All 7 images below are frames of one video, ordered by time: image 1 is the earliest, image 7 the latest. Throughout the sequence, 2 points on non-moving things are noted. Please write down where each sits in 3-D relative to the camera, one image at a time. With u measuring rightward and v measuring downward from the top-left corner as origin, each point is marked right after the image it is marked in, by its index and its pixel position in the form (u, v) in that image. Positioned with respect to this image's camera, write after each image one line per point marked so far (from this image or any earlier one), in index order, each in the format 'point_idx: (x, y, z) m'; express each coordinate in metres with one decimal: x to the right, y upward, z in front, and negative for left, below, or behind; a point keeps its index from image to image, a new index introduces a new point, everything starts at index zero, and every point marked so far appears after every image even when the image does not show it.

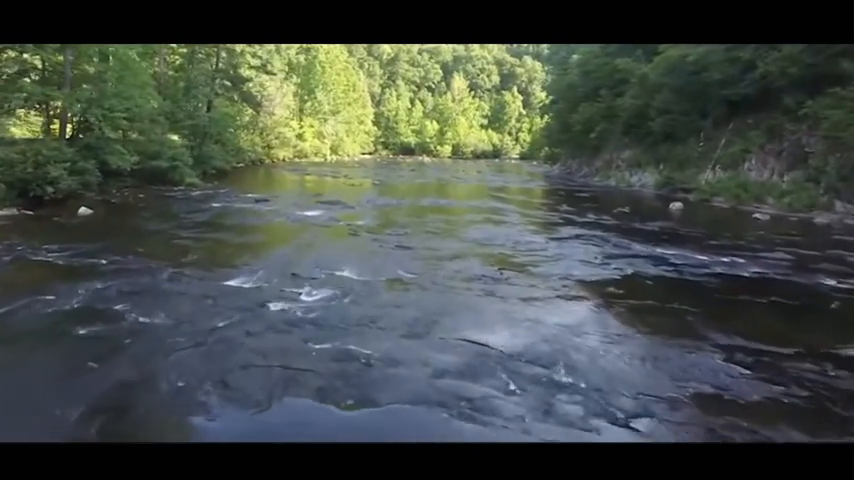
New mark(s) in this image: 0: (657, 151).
0: (+7.1, +2.7, +19.0) m
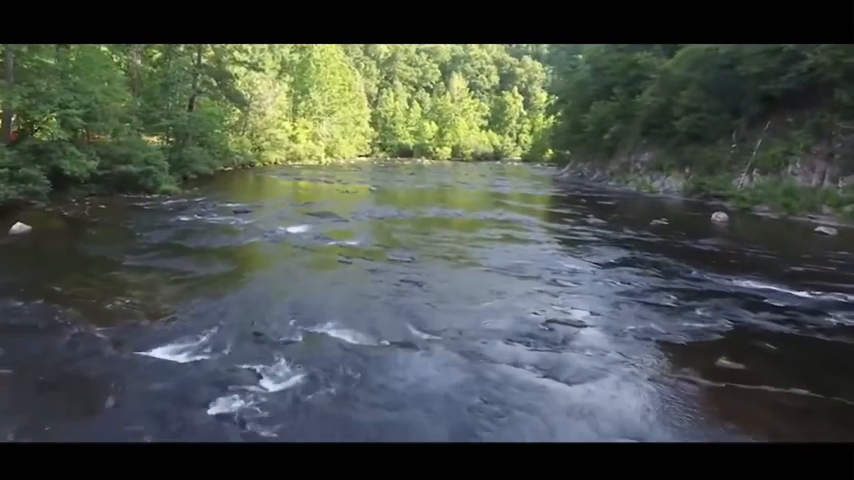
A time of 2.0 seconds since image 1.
0: (+7.2, +2.4, +17.3) m
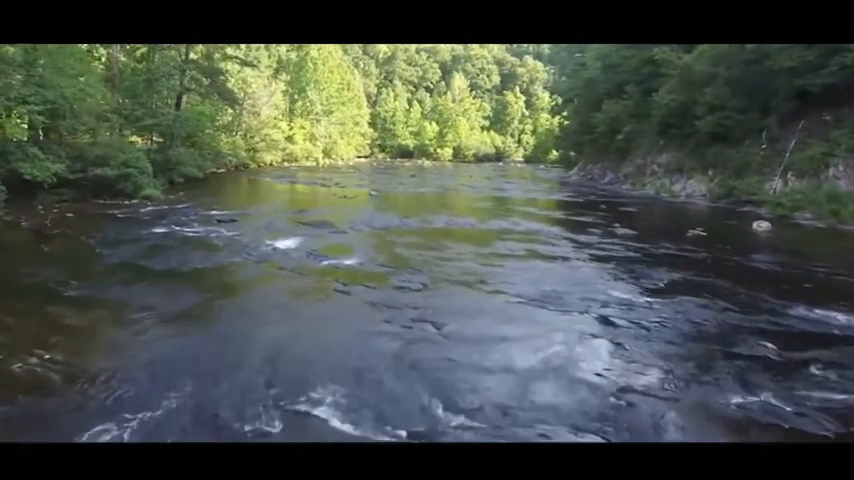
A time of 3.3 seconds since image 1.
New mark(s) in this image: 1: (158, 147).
0: (+7.3, +2.2, +16.1) m
1: (-7.0, +2.4, +16.0) m
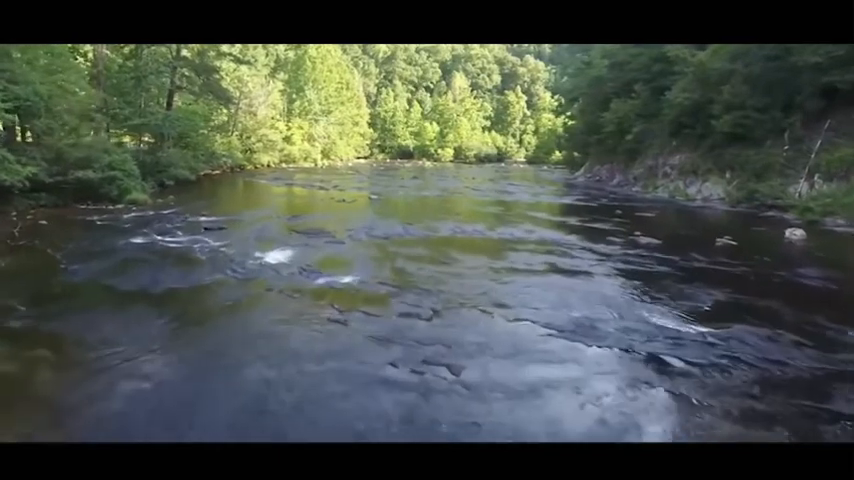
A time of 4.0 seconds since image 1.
0: (+7.3, +2.1, +15.4) m
1: (-6.9, +2.3, +15.3) m
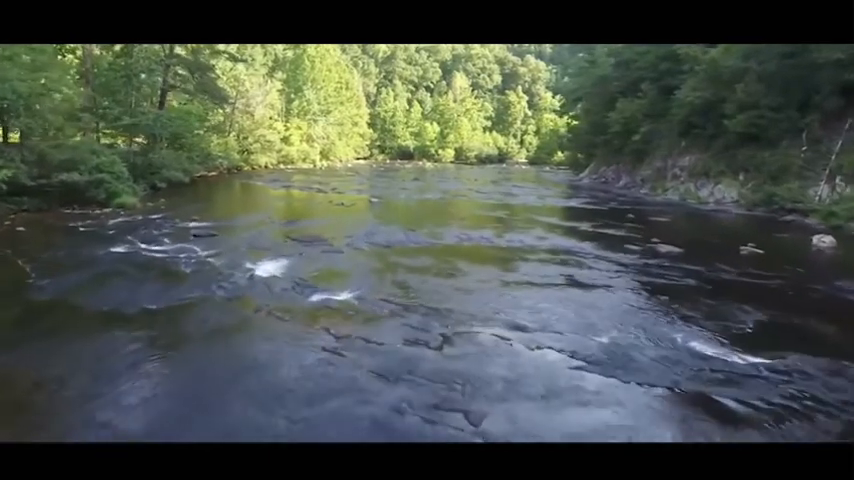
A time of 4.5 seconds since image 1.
0: (+7.4, +1.9, +14.8) m
1: (-6.9, +2.2, +14.7) m
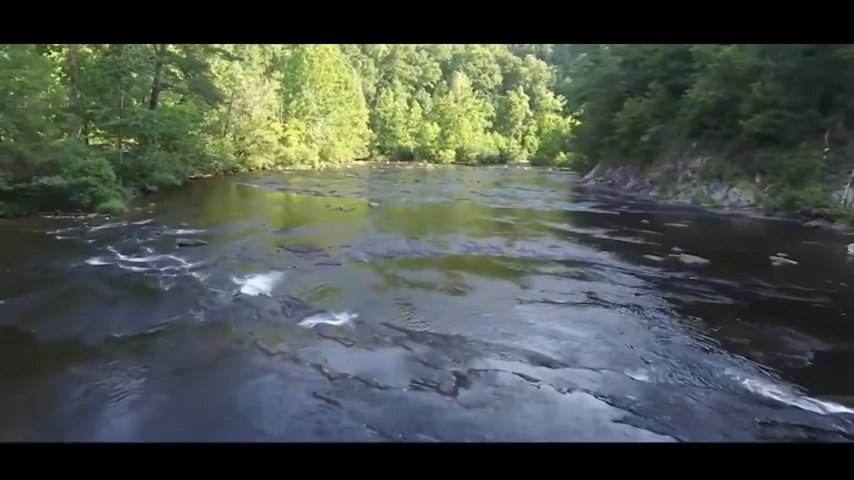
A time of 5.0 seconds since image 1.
0: (+7.4, +1.8, +14.2) m
1: (-6.8, +2.0, +14.1) m
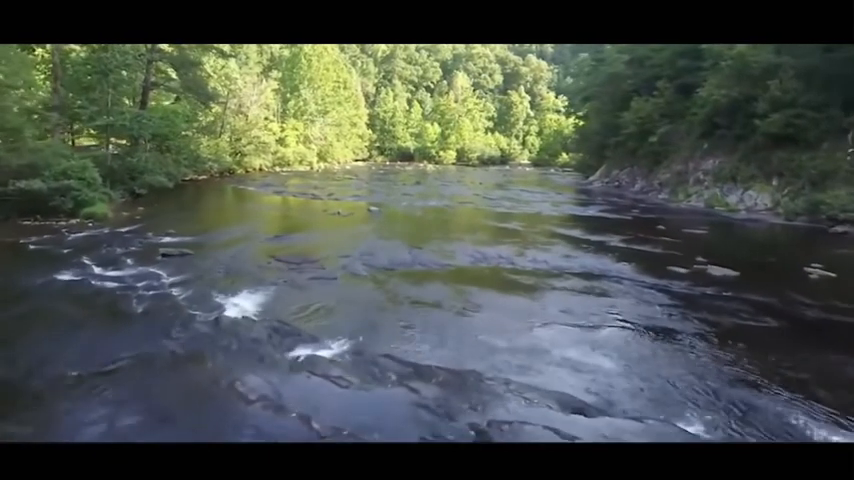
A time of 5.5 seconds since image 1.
0: (+7.5, +1.7, +13.5) m
1: (-6.8, +1.9, +13.4) m
